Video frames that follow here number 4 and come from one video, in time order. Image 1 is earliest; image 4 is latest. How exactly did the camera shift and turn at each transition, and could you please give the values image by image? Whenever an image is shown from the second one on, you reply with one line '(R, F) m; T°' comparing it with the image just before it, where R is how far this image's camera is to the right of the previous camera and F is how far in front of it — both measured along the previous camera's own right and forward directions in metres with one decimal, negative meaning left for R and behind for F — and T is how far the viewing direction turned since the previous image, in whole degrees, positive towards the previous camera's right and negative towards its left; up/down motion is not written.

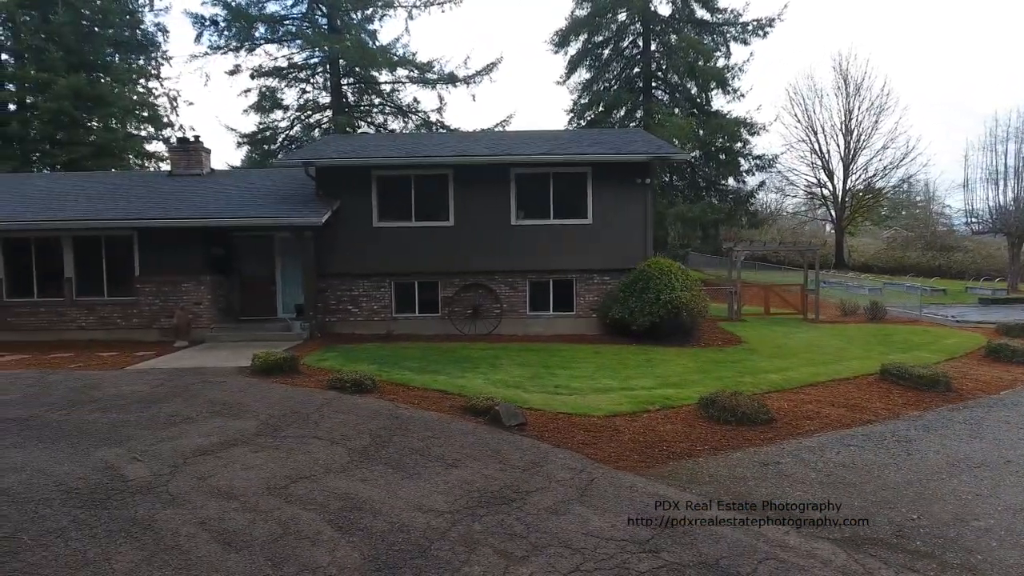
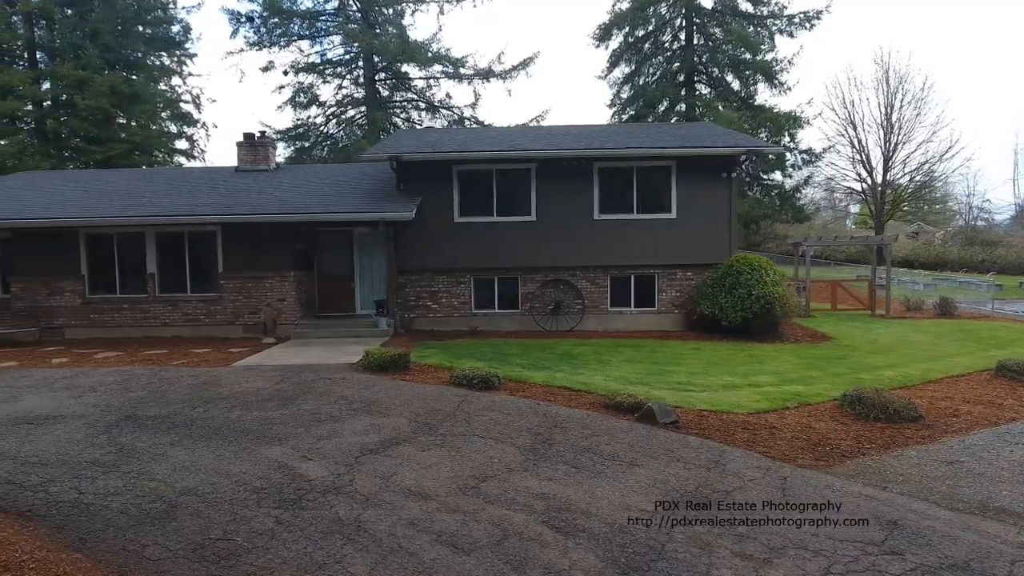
(-1.9, +0.2) m; 0°
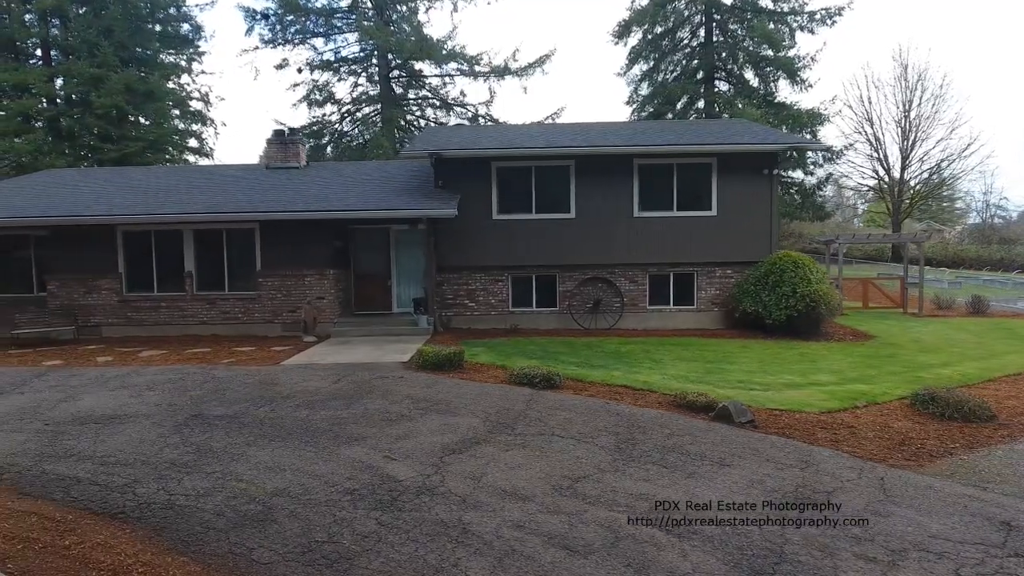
(-0.9, +0.1) m; 0°
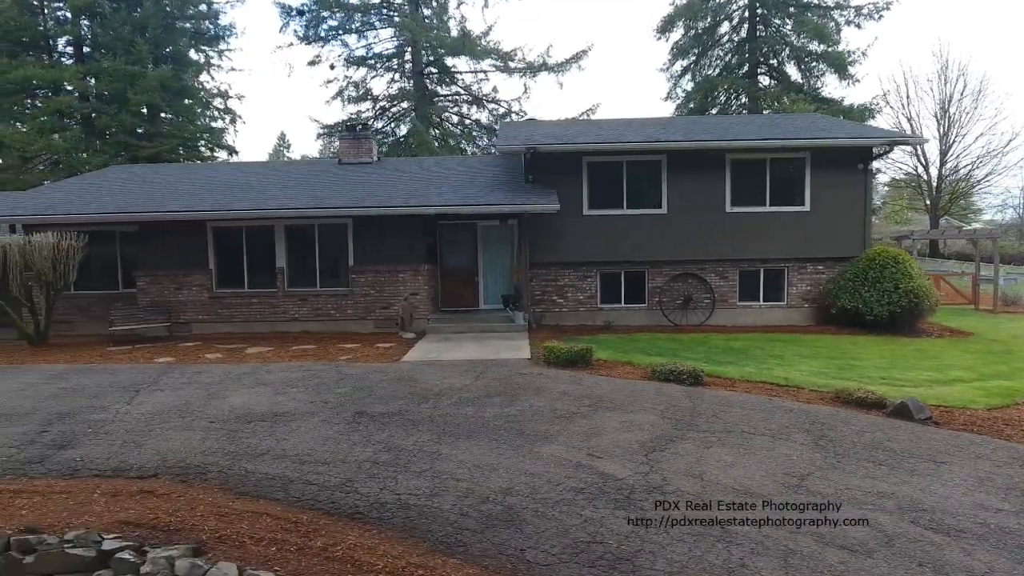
(-2.1, +0.1) m; 0°
